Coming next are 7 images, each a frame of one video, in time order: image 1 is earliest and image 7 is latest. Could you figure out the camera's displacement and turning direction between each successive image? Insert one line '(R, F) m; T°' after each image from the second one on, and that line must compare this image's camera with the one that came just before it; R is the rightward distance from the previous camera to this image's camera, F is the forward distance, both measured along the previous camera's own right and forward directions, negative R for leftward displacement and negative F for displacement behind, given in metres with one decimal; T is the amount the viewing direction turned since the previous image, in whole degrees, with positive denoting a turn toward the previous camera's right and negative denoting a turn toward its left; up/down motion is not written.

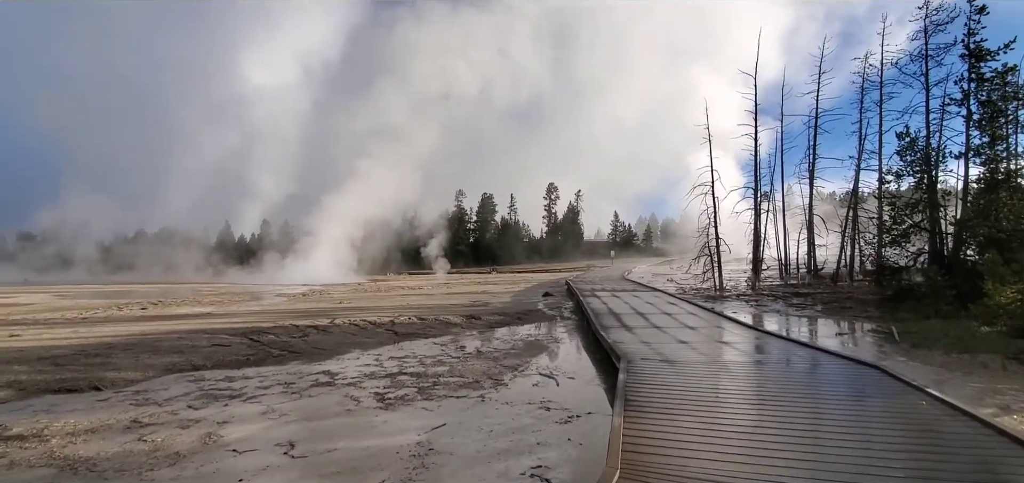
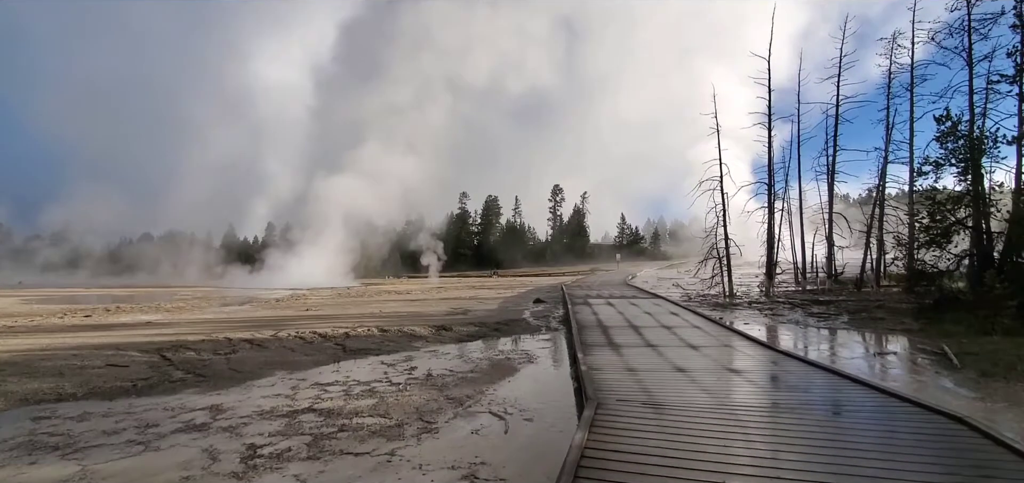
(+0.9, +2.1) m; -1°
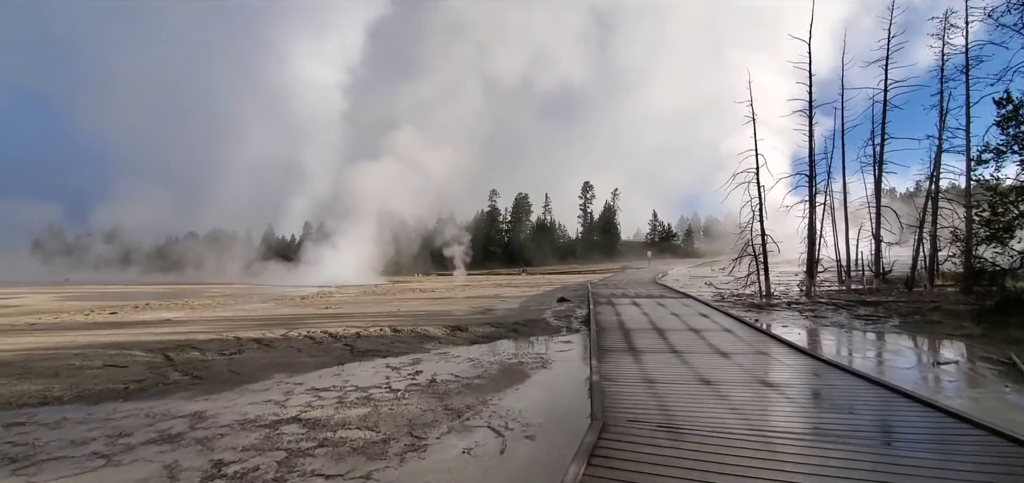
(+0.3, +0.7) m; -4°
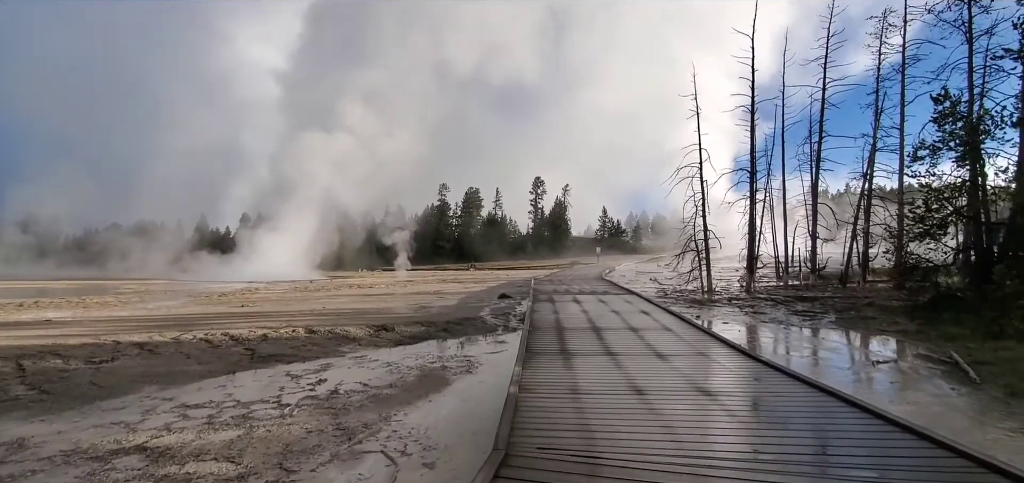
(+0.5, +0.9) m; +5°
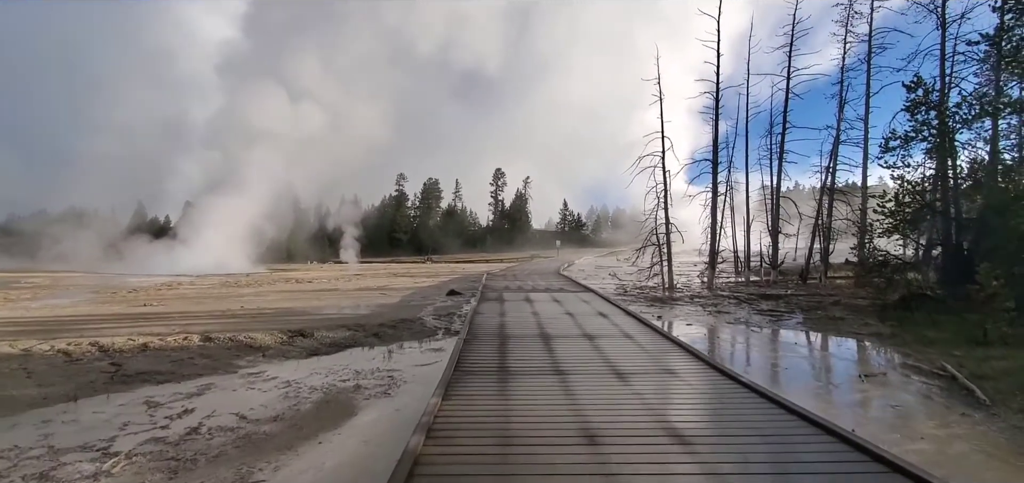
(+0.4, +1.5) m; +4°
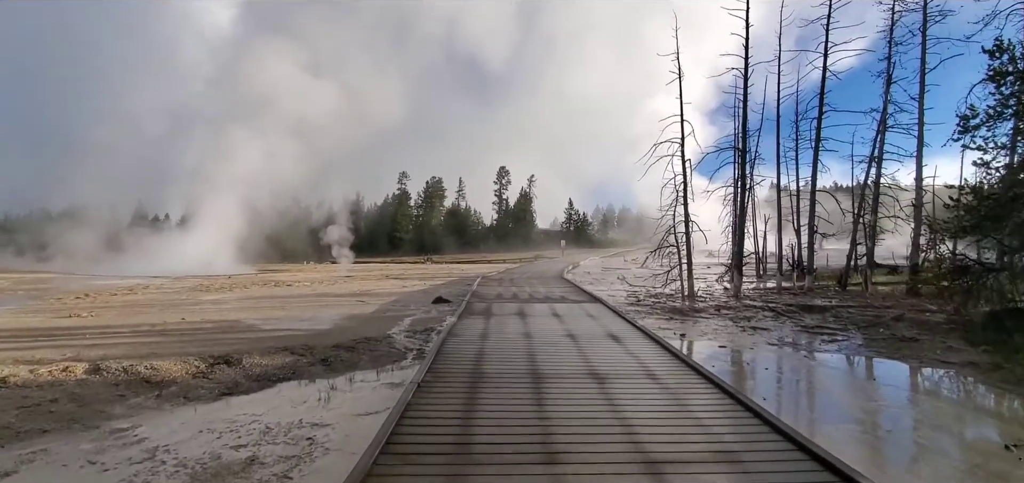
(+0.3, +2.3) m; -1°
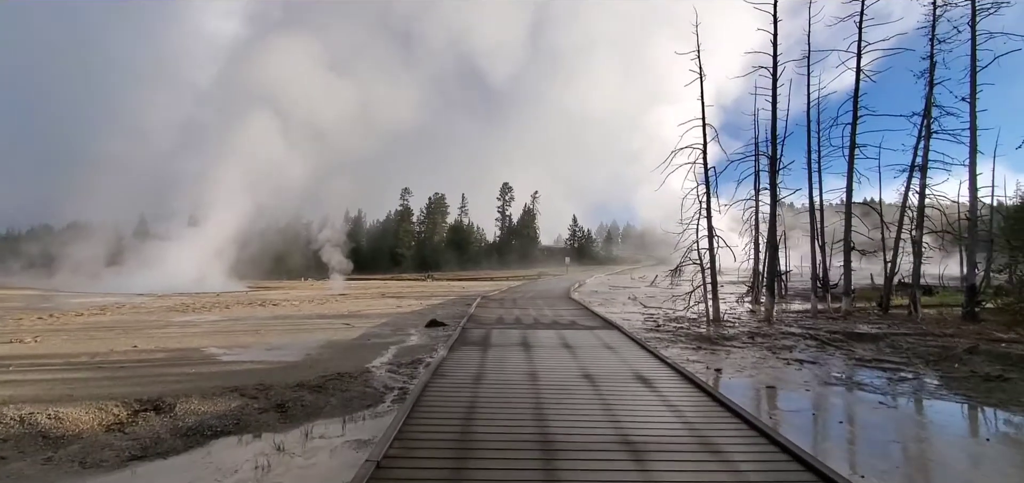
(0.0, +1.6) m; 0°
